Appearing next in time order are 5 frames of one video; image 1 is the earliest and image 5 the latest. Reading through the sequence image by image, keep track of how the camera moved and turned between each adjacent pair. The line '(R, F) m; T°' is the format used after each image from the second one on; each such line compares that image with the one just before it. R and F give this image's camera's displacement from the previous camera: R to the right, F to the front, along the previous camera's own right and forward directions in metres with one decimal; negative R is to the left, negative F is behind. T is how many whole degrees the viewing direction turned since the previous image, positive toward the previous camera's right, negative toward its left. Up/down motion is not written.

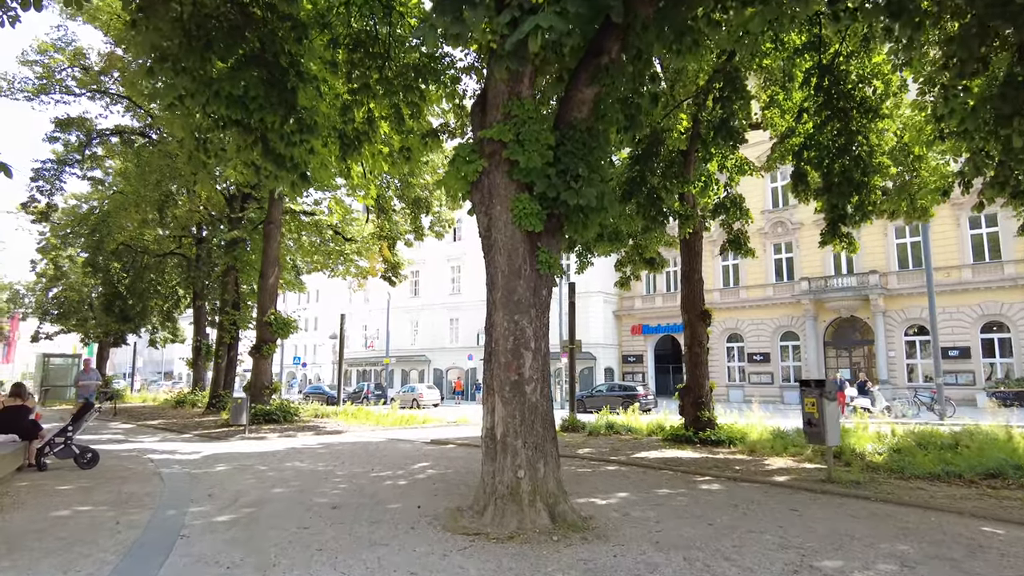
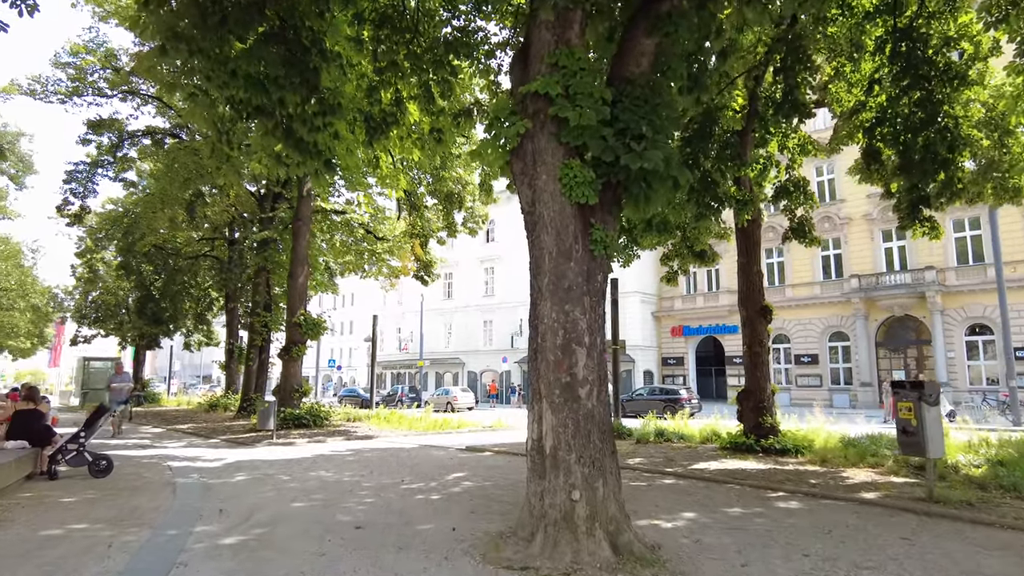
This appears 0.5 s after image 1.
(-0.1, +0.8) m; -3°
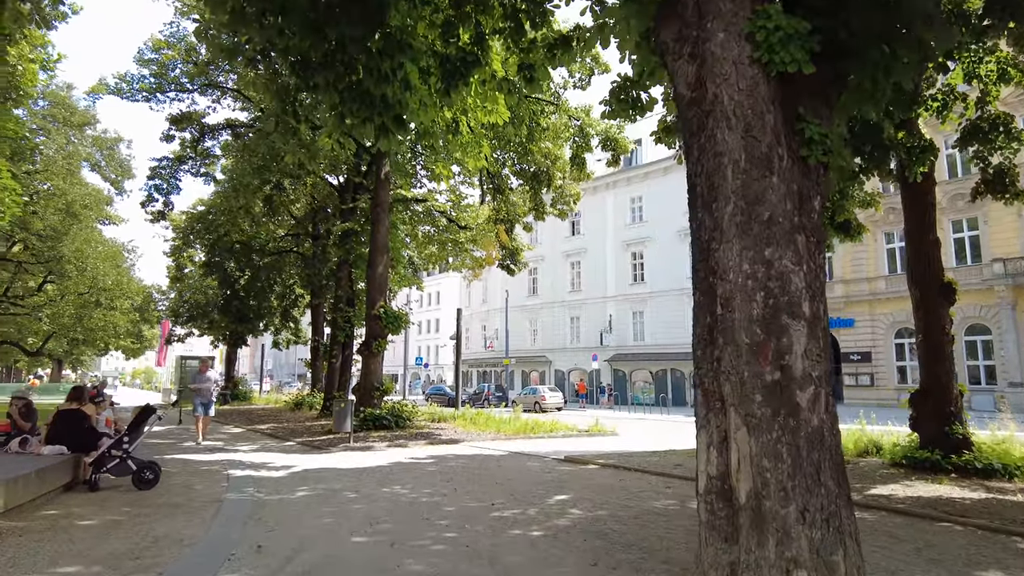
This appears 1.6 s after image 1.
(-0.3, +1.7) m; -7°
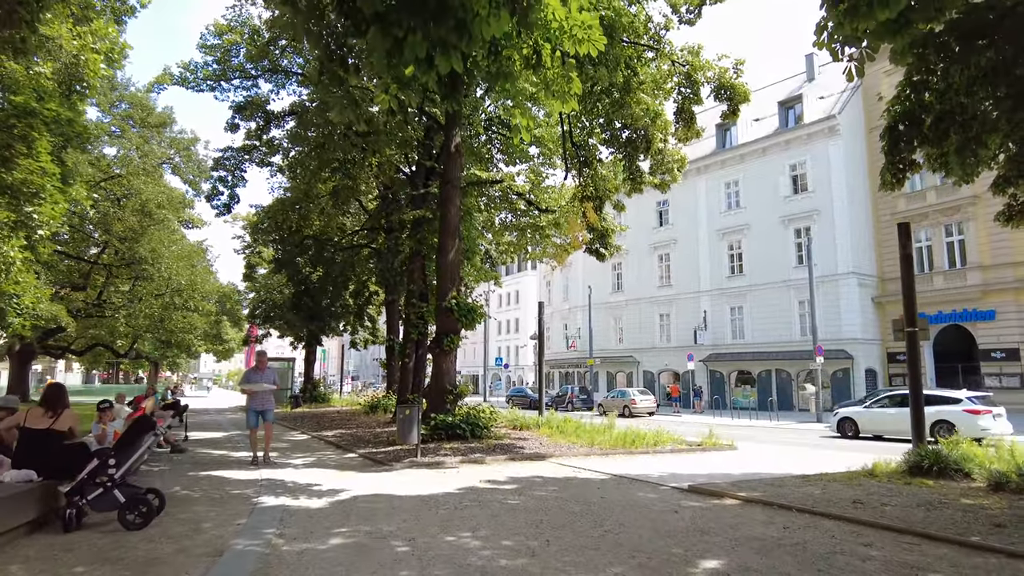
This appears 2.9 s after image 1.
(-0.3, +2.2) m; -7°
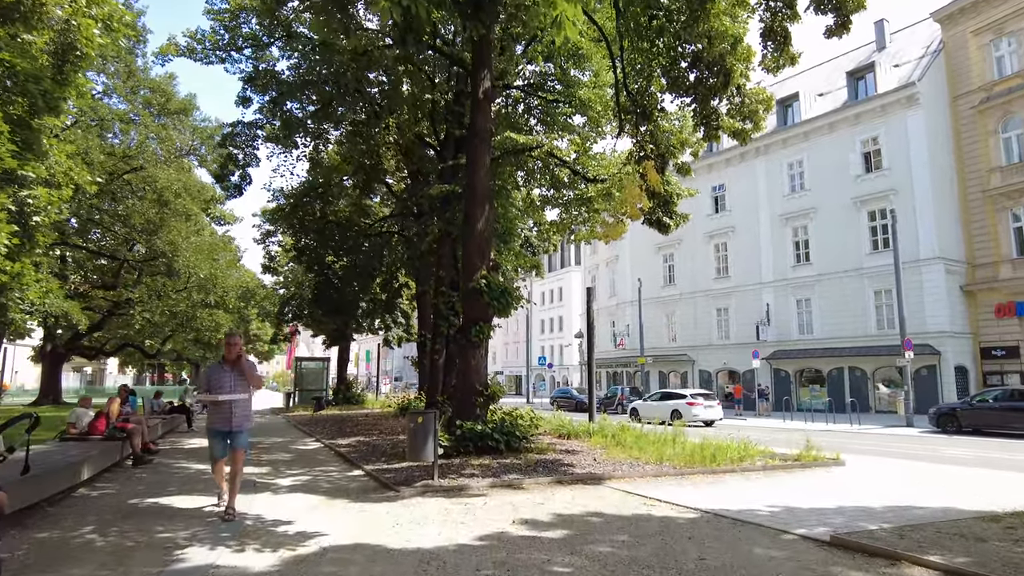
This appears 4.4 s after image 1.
(0.0, +2.4) m; -4°
